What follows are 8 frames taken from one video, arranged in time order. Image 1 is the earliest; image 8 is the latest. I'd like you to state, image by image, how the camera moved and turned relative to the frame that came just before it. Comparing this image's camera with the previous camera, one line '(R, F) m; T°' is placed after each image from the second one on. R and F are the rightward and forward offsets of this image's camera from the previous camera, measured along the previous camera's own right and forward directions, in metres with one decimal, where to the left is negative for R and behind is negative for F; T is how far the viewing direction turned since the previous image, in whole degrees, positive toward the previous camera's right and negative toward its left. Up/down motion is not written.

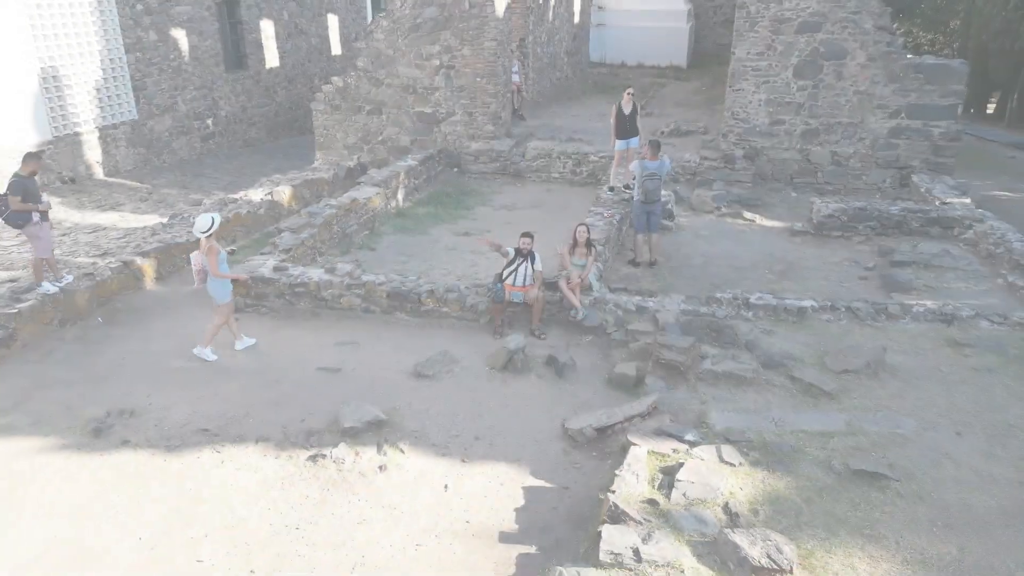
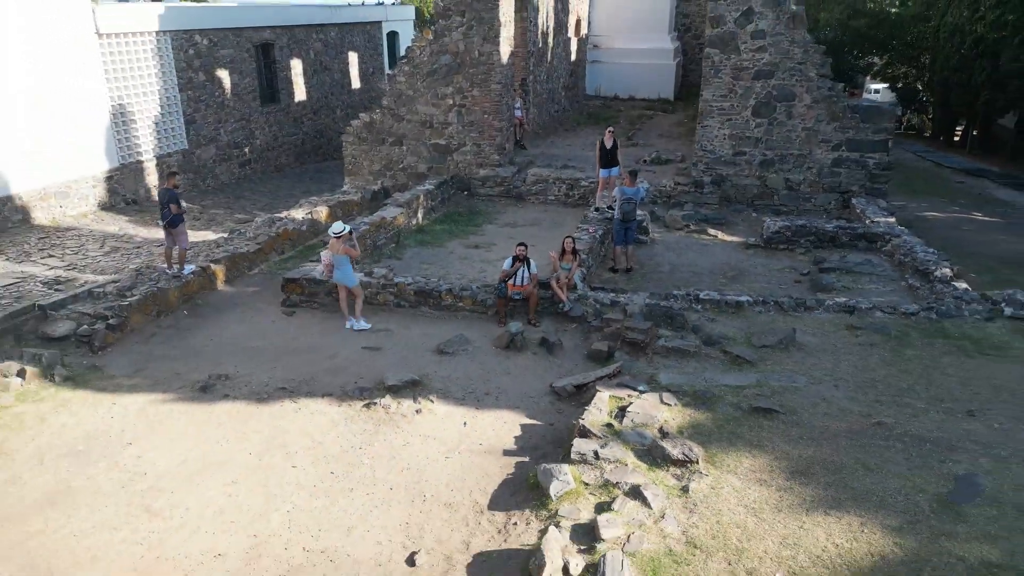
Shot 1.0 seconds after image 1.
(0.0, -1.6) m; 0°
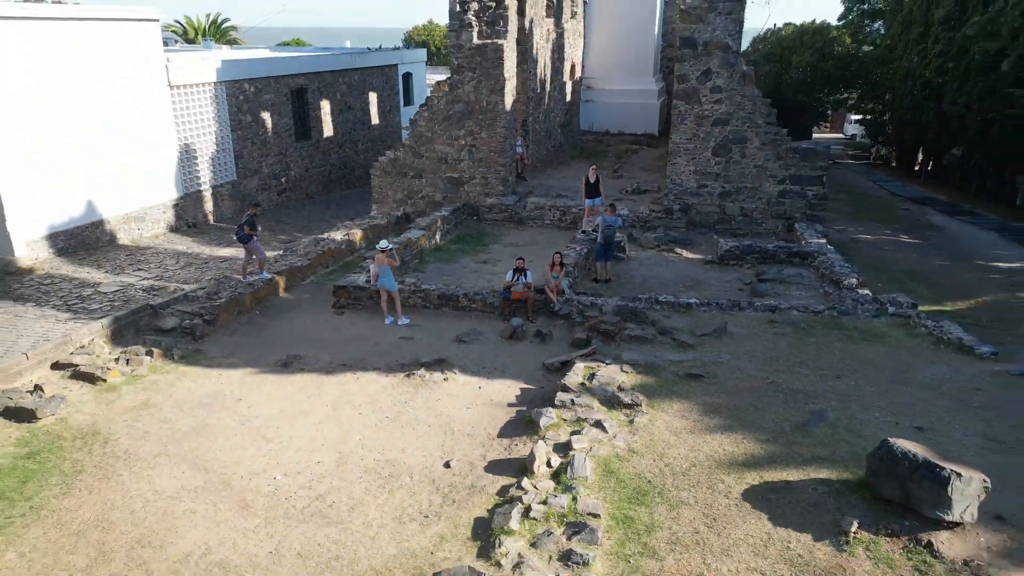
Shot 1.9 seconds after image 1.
(0.0, -2.2) m; 0°
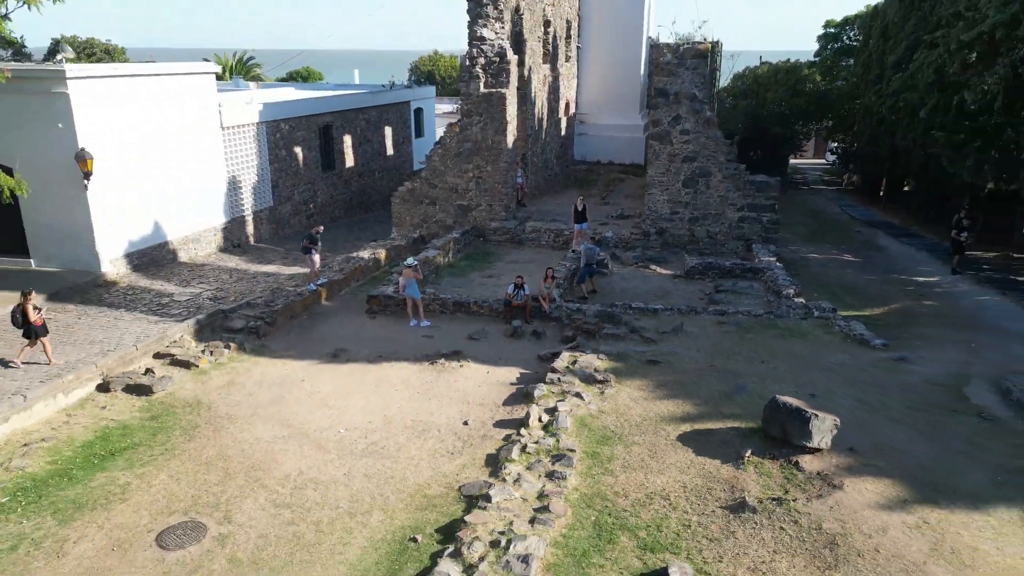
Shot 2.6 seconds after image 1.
(0.0, -2.3) m; 0°
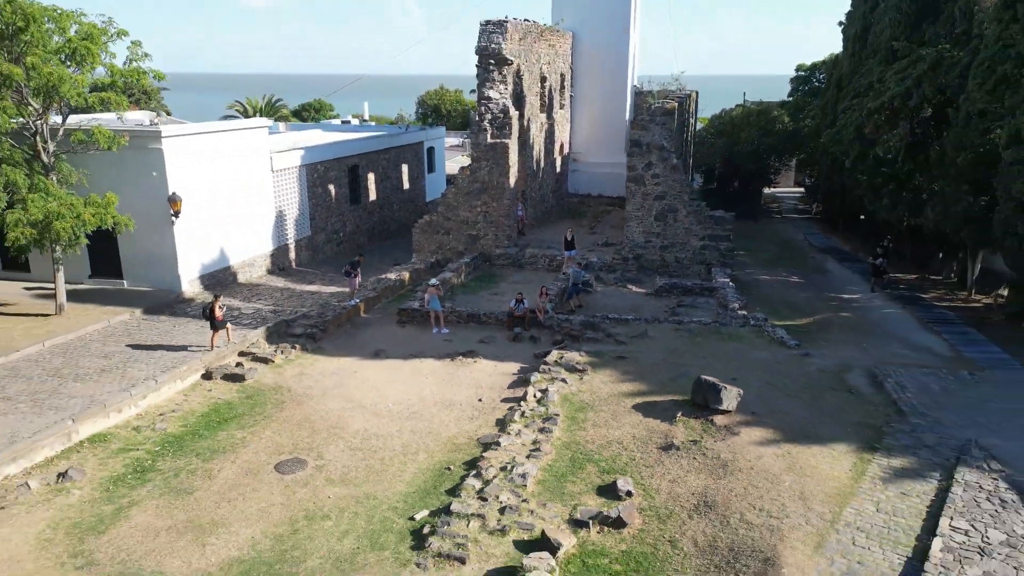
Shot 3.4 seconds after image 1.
(0.0, -3.1) m; 0°
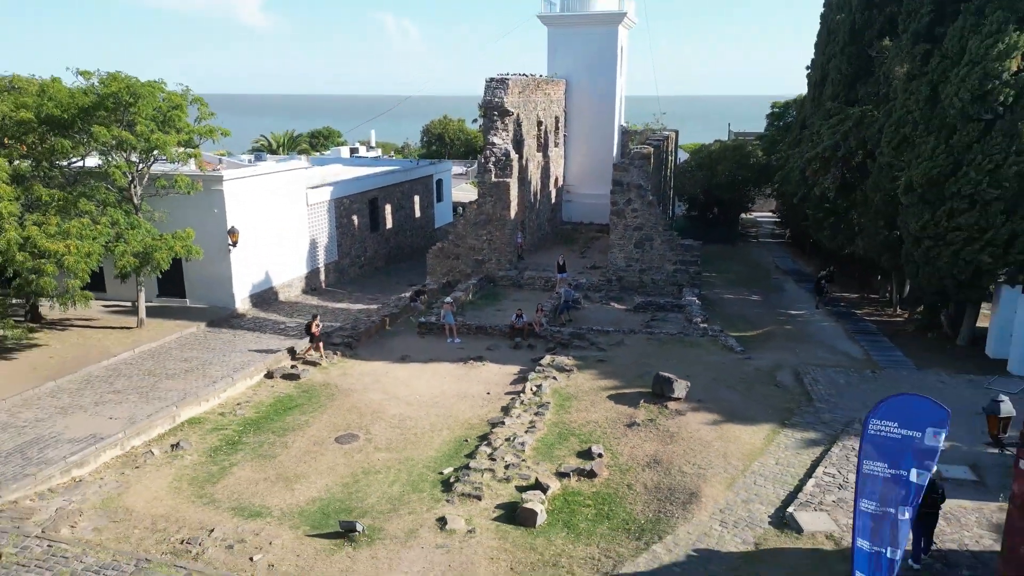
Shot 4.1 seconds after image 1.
(0.0, -3.2) m; 0°
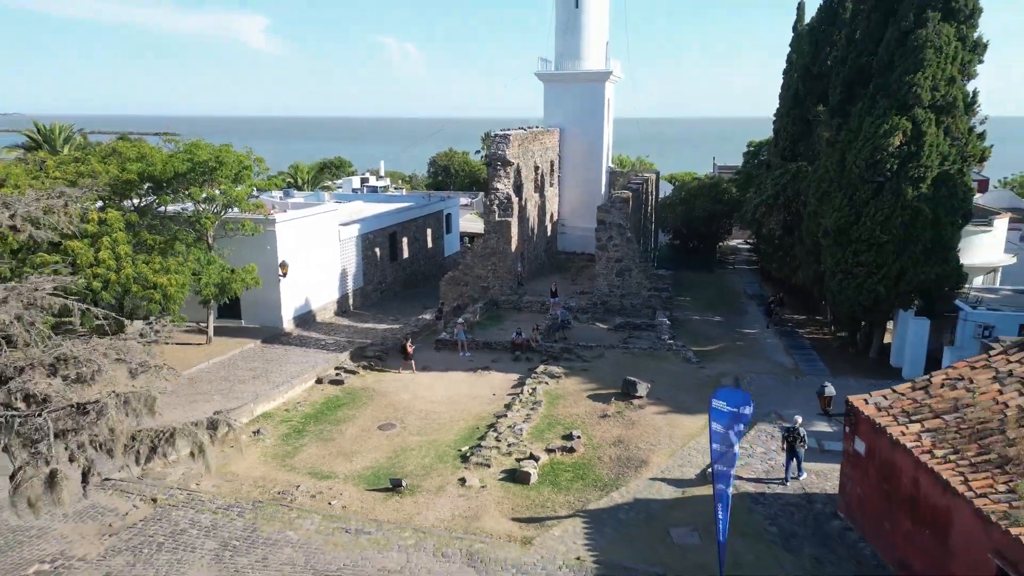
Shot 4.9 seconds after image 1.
(0.0, -4.0) m; 0°
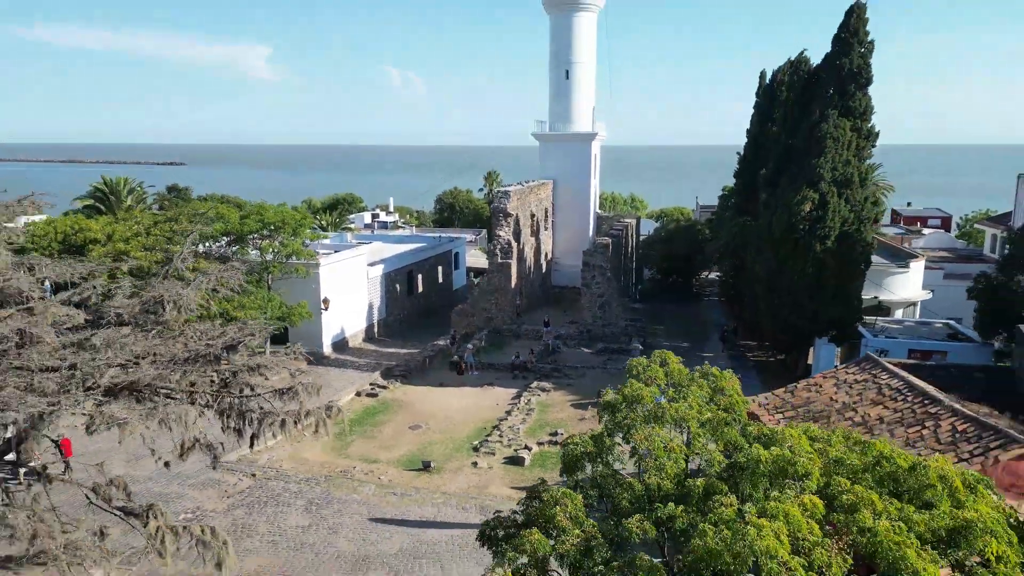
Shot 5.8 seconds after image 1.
(0.0, -5.2) m; 0°
